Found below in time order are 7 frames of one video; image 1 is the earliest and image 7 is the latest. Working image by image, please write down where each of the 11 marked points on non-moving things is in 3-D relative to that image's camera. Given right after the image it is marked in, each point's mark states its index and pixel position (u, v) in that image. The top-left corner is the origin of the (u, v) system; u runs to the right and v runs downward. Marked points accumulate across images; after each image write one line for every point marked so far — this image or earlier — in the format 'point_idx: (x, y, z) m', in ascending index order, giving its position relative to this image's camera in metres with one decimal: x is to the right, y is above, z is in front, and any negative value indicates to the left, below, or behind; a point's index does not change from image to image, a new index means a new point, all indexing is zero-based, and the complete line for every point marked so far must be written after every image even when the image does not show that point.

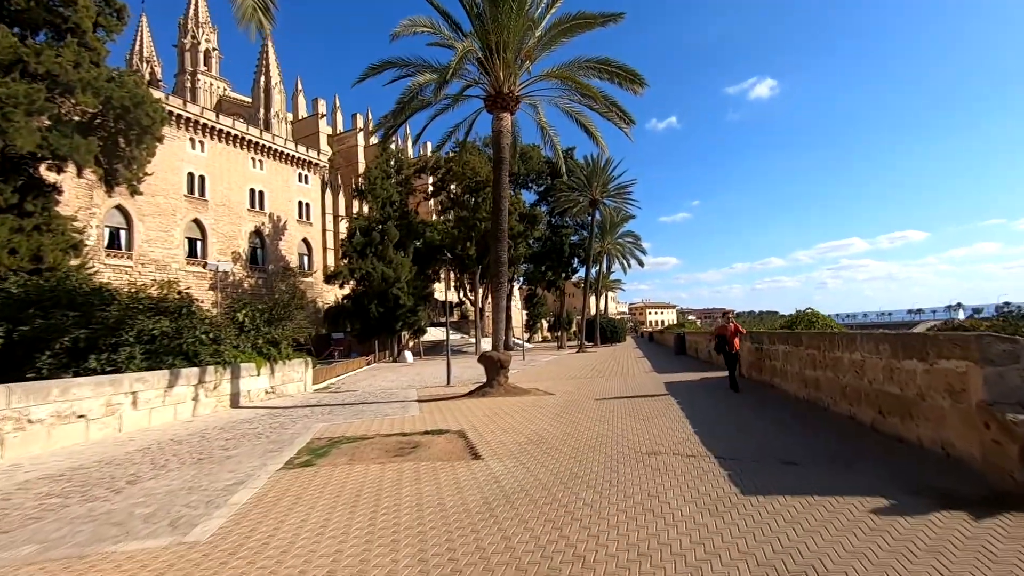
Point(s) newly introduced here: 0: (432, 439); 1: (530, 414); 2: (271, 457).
0: (-1.3, -2.4, +8.4) m
1: (+0.3, -2.5, +10.7) m
2: (-3.5, -2.5, +7.8) m
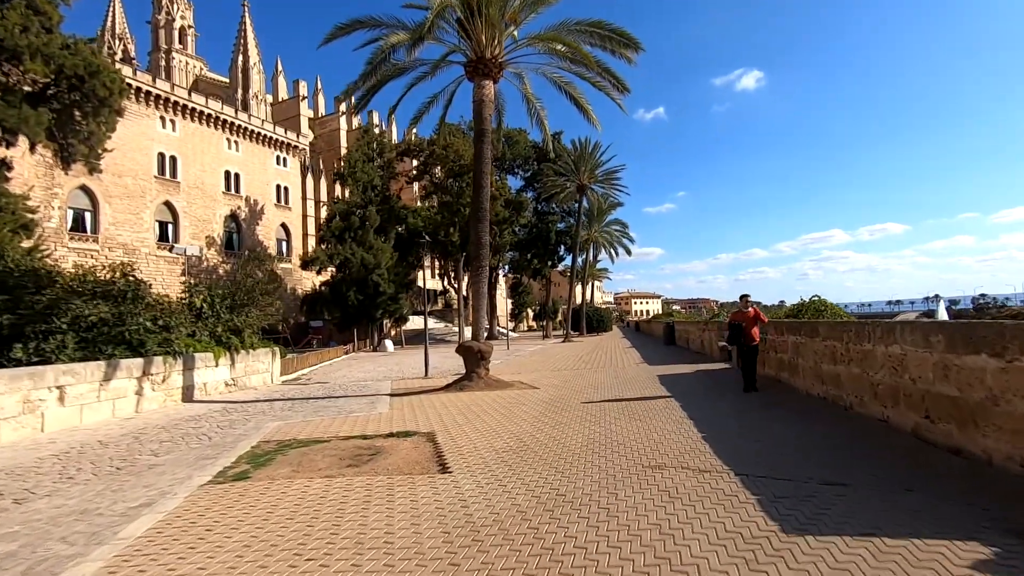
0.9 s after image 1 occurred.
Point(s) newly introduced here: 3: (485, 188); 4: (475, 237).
0: (-1.6, -2.1, +7.2) m
1: (0.0, -2.2, +9.6) m
2: (-3.8, -2.2, +6.6) m
3: (-0.6, +2.5, +13.6) m
4: (-0.9, +1.3, +13.6) m
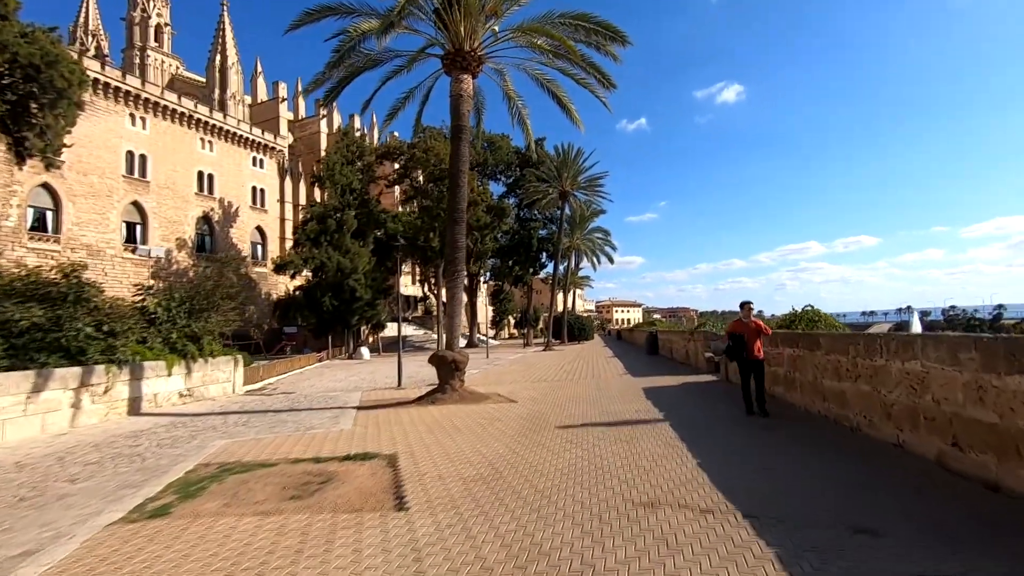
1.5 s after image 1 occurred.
0: (-1.9, -2.1, +6.4) m
1: (-0.5, -2.3, +8.8) m
2: (-4.1, -2.2, +5.7) m
3: (-1.1, +2.4, +12.8) m
4: (-1.5, +1.2, +12.8) m
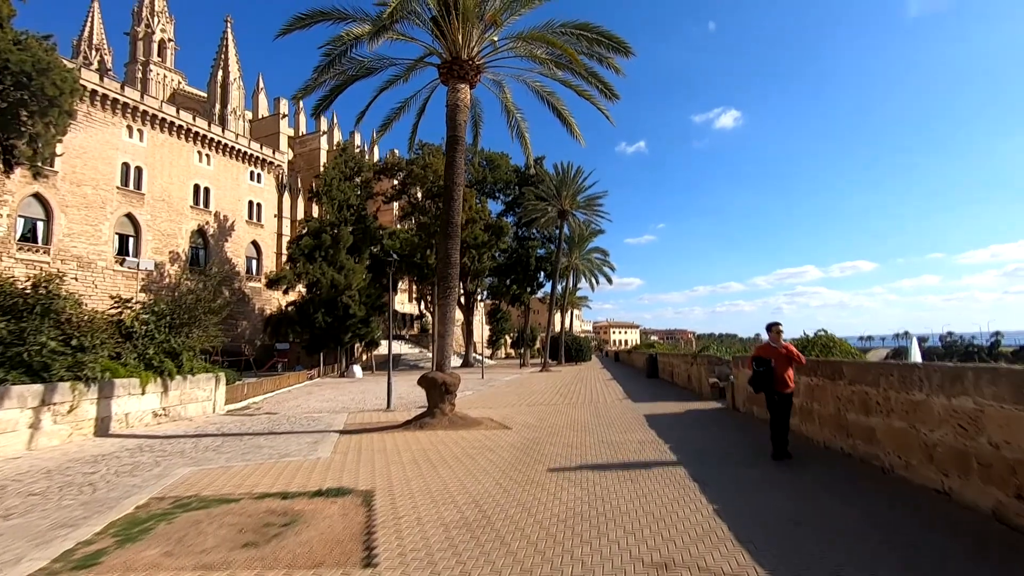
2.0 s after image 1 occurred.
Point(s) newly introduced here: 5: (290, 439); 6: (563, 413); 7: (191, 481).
0: (-2.0, -2.3, +5.7) m
1: (-0.6, -2.6, +8.1) m
2: (-4.2, -2.3, +4.9) m
3: (-1.2, +2.0, +12.2) m
4: (-1.5, +0.8, +12.2) m
5: (-4.4, -3.0, +10.7) m
6: (+1.2, -3.0, +12.7) m
7: (-4.3, -2.6, +7.2) m
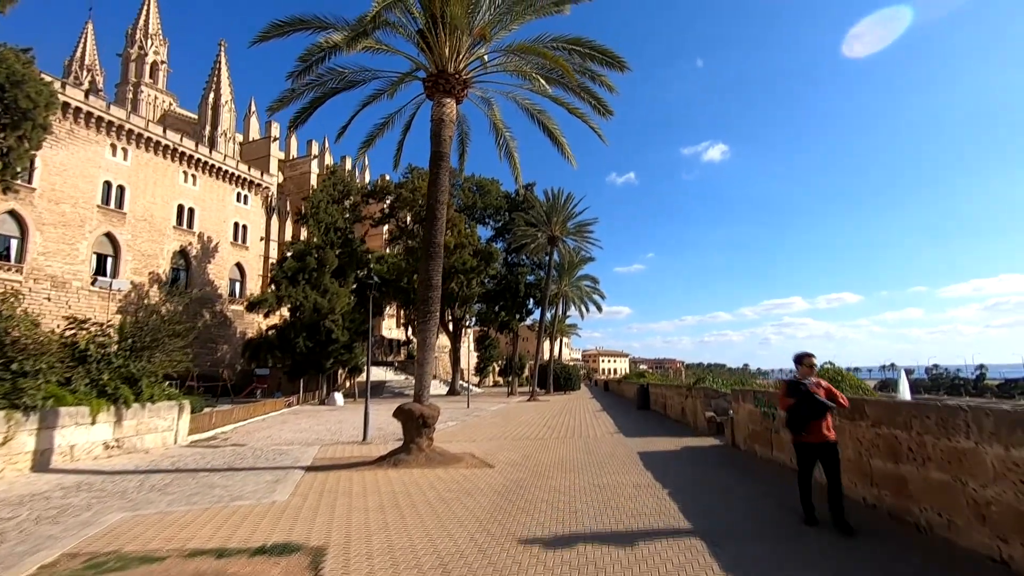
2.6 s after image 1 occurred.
0: (-2.2, -2.5, +4.7) m
1: (-0.8, -2.9, +7.1) m
2: (-4.4, -2.4, +4.0) m
3: (-1.5, +1.5, +11.5) m
4: (-1.8, +0.3, +11.4) m
5: (-4.7, -3.4, +9.7) m
6: (+0.8, -3.5, +11.8) m
7: (-4.5, -2.8, +6.2) m
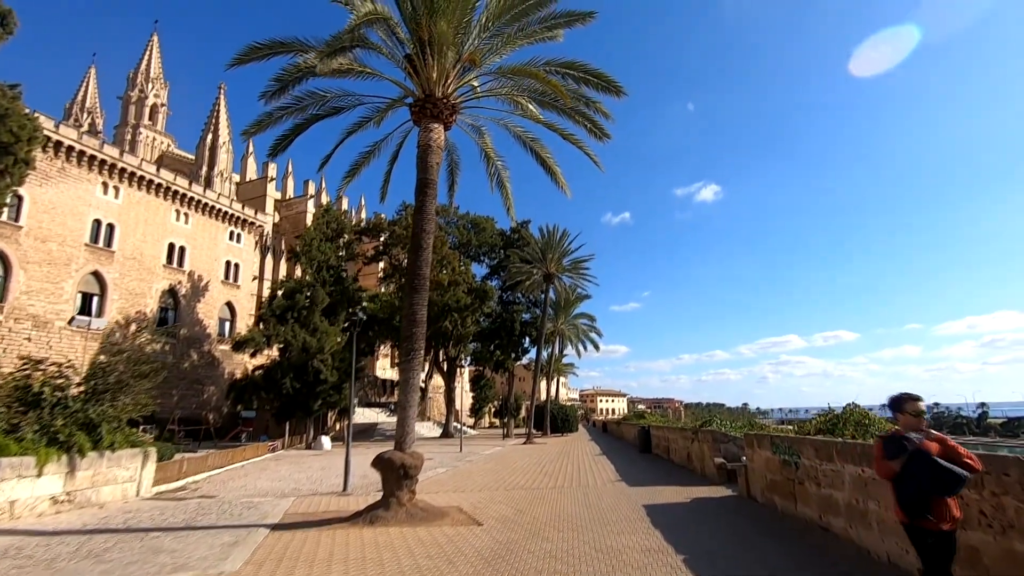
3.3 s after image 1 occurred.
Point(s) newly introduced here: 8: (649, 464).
0: (-2.3, -2.7, +3.7) m
1: (-1.0, -3.3, +6.1) m
2: (-4.5, -2.6, +2.9) m
3: (-1.7, +0.7, +10.7) m
4: (-2.0, -0.4, +10.5) m
5: (-4.9, -3.9, +8.6) m
6: (+0.7, -4.2, +10.7) m
7: (-4.6, -3.1, +5.1) m
8: (+4.6, -5.8, +18.0) m
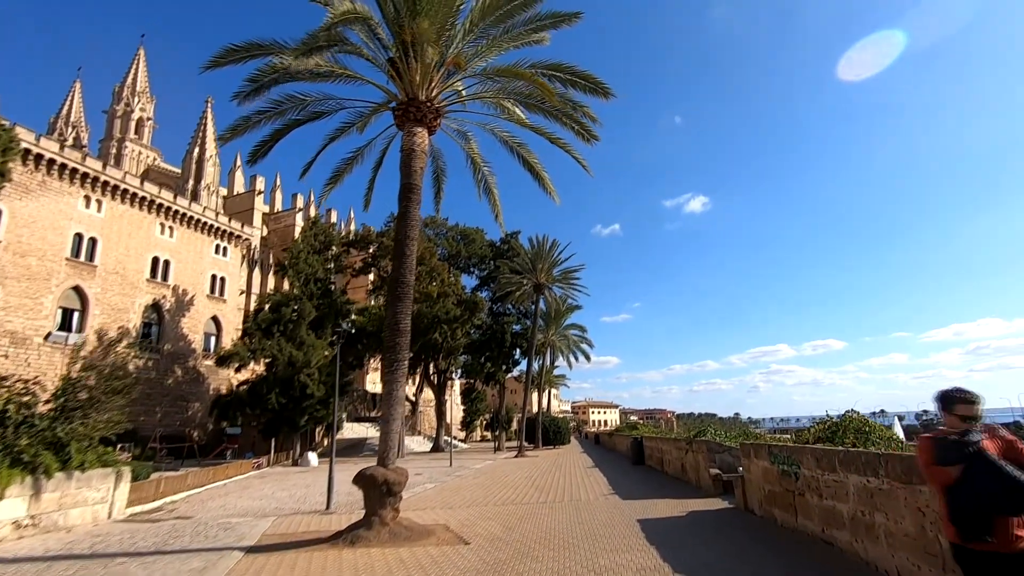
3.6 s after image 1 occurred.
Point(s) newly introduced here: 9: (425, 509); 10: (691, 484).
0: (-2.4, -2.7, +3.3) m
1: (-1.1, -3.3, +5.7) m
2: (-4.6, -2.6, +2.4) m
3: (-1.9, +0.6, +10.4) m
4: (-2.2, -0.6, +10.2) m
5: (-5.0, -4.1, +8.0) m
6: (+0.5, -4.4, +10.3) m
7: (-4.8, -3.2, +4.6) m
8: (+4.2, -6.1, +17.6) m
9: (-1.8, -4.8, +11.9) m
10: (+4.5, -4.8, +13.3) m
